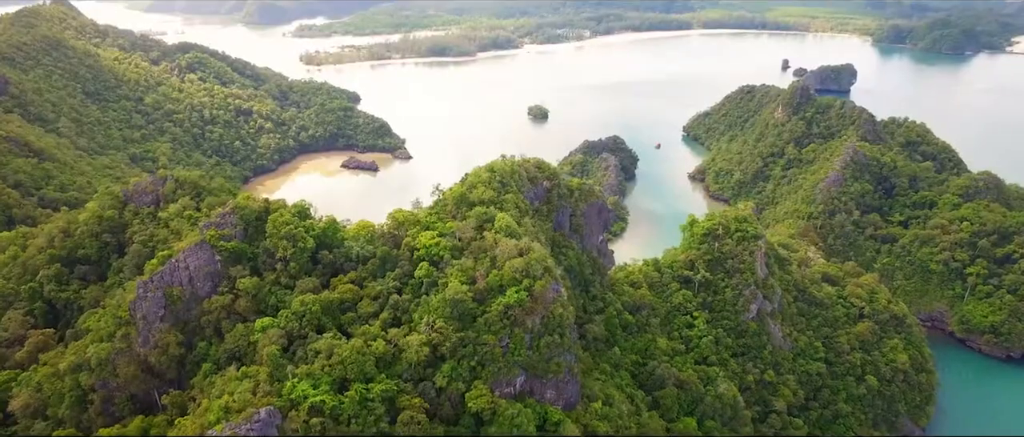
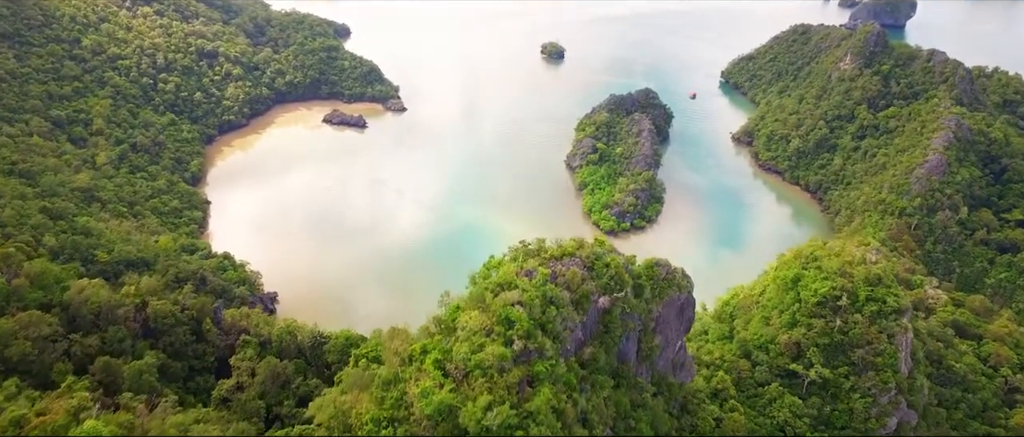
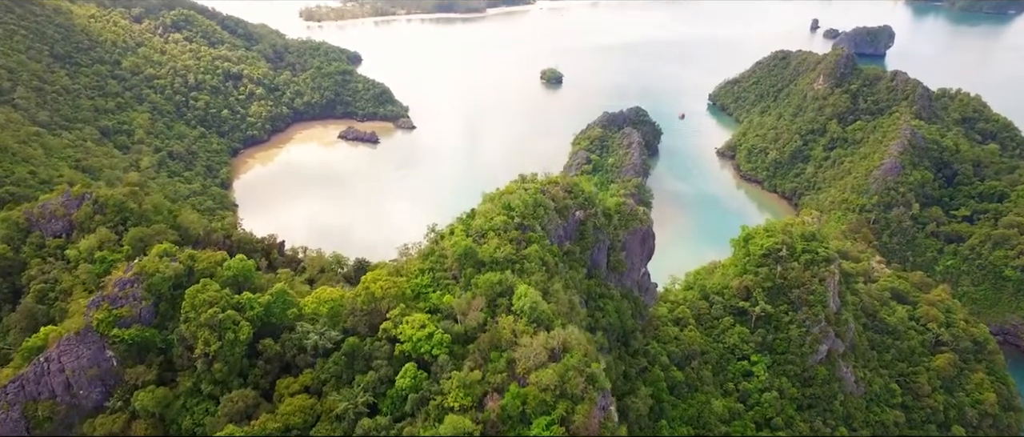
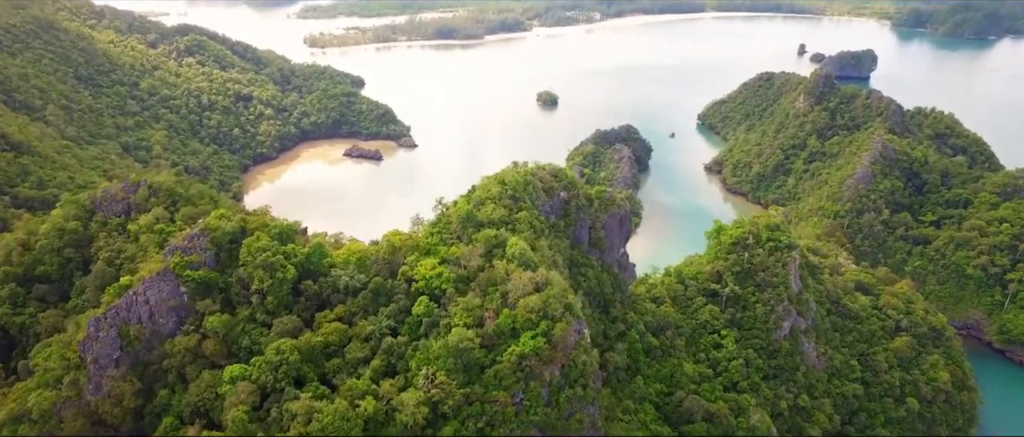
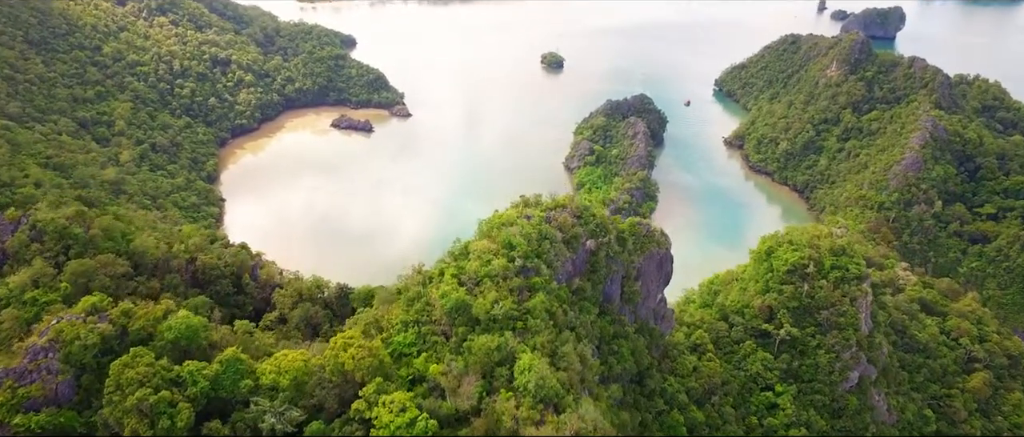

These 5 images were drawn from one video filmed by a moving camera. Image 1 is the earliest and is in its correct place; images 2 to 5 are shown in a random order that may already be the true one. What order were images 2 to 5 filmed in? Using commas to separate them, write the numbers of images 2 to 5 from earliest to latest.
4, 3, 5, 2
